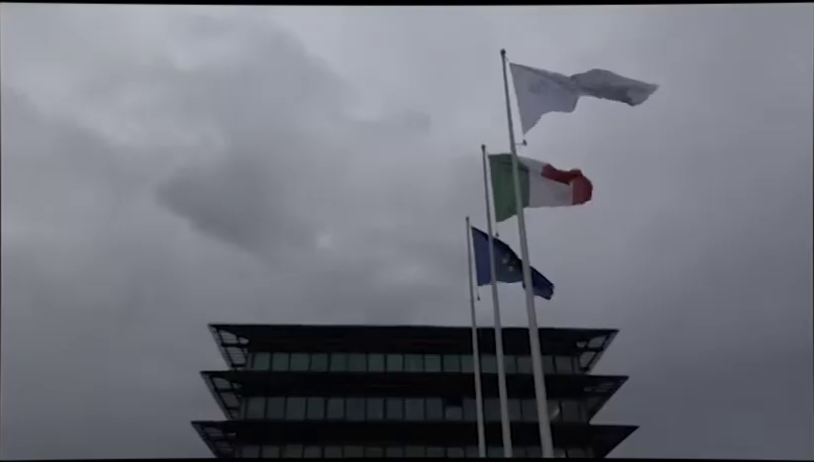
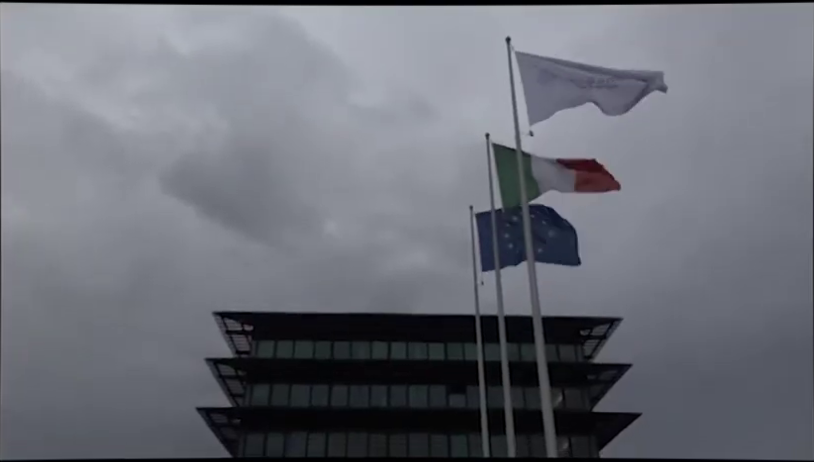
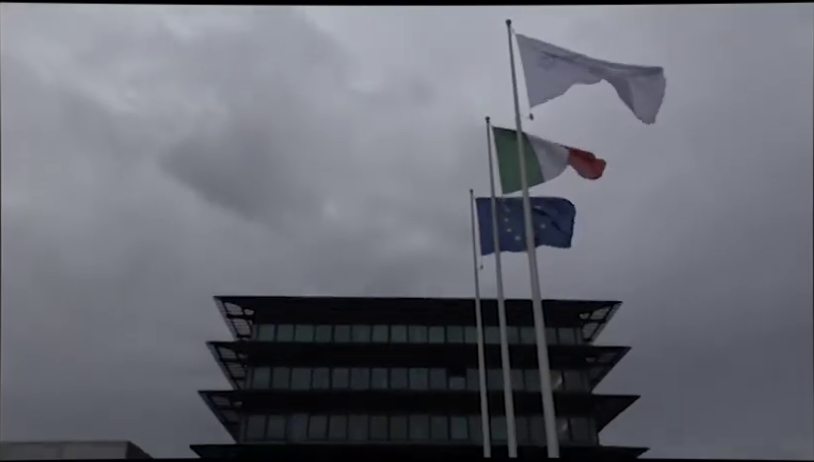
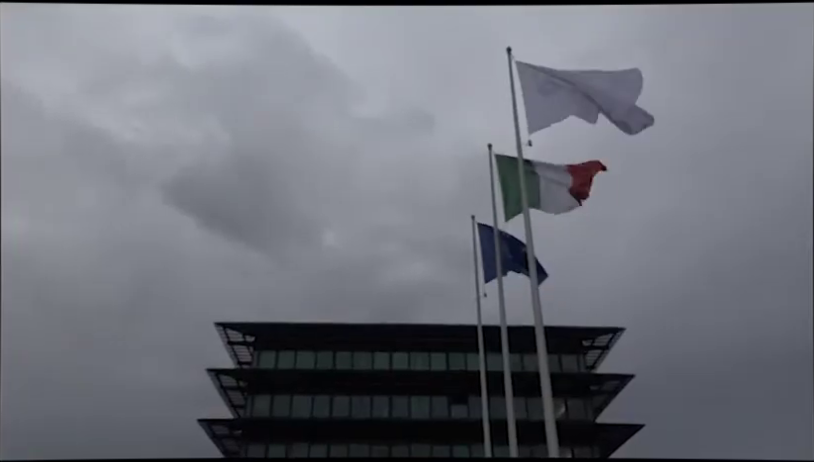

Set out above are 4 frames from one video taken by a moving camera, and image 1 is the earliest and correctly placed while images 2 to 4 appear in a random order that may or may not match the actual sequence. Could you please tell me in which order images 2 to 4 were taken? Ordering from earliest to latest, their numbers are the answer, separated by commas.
4, 2, 3
